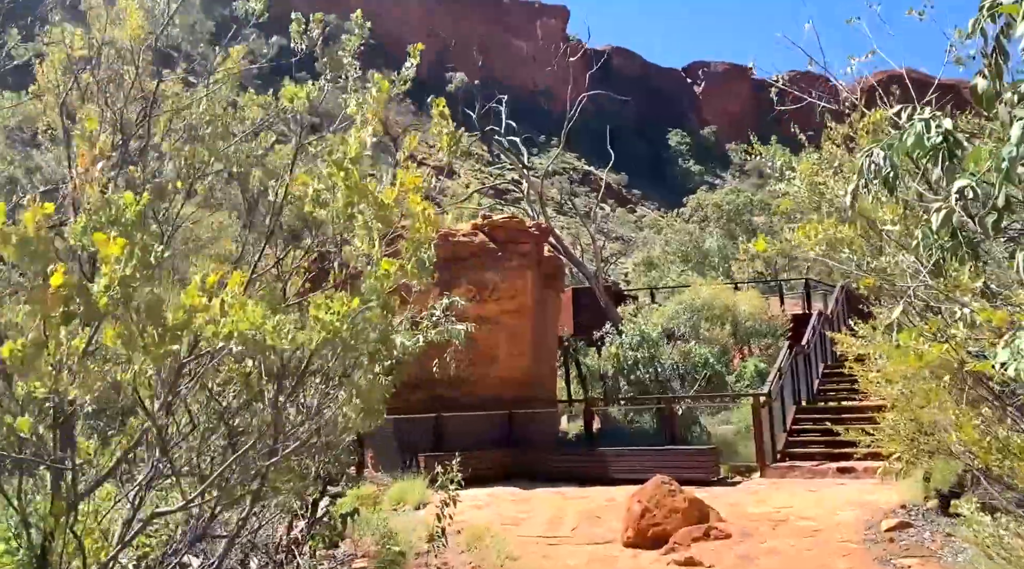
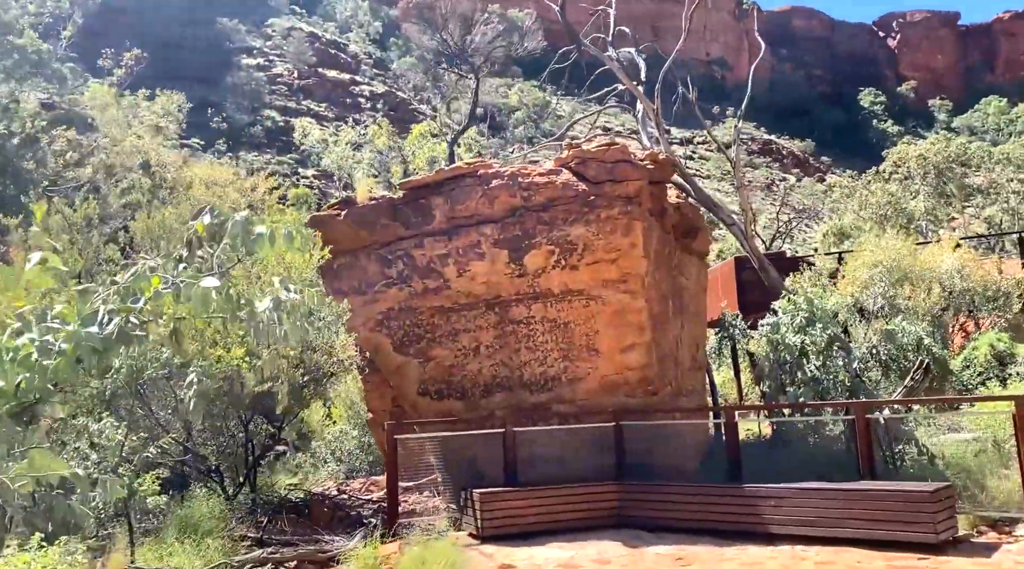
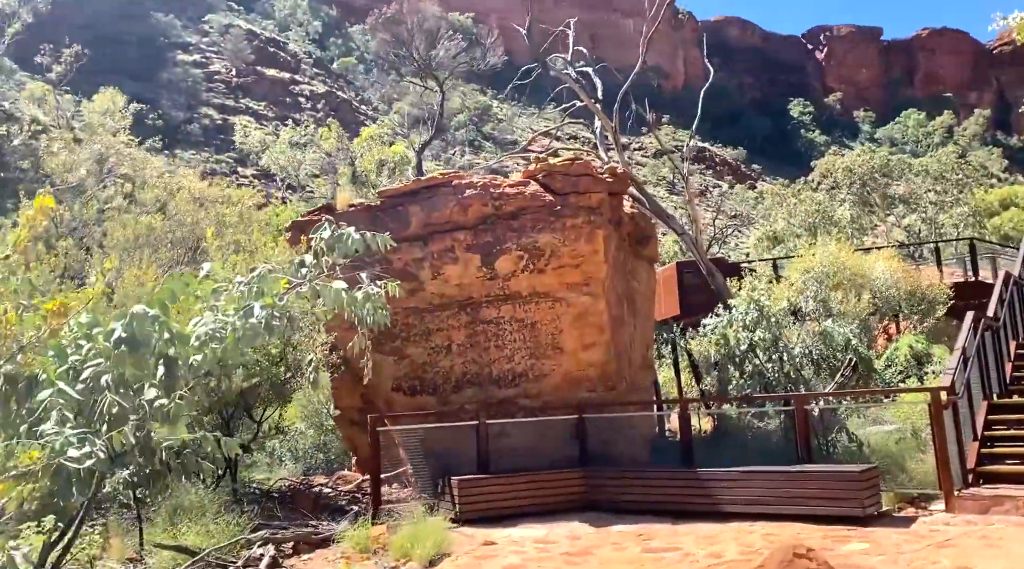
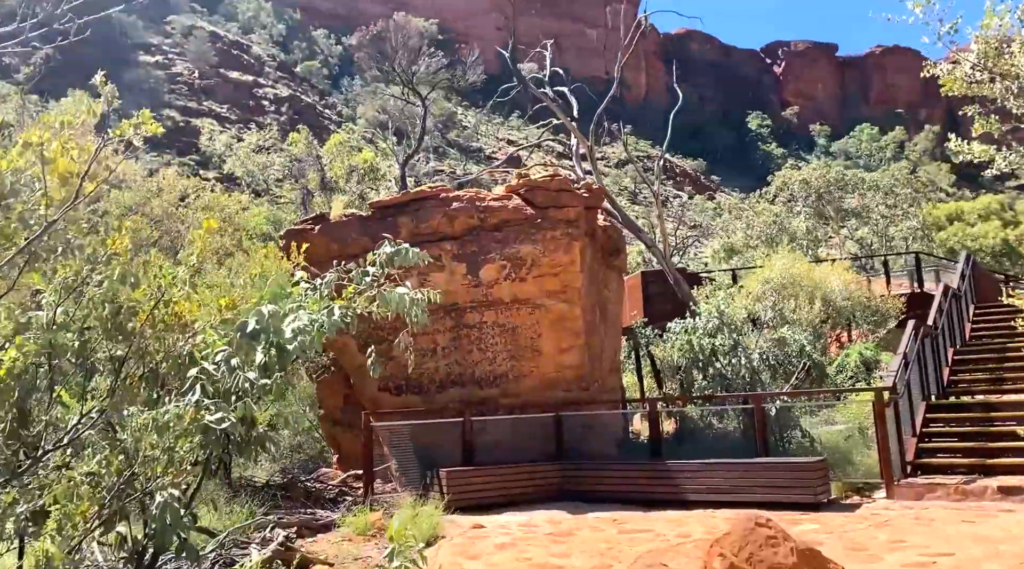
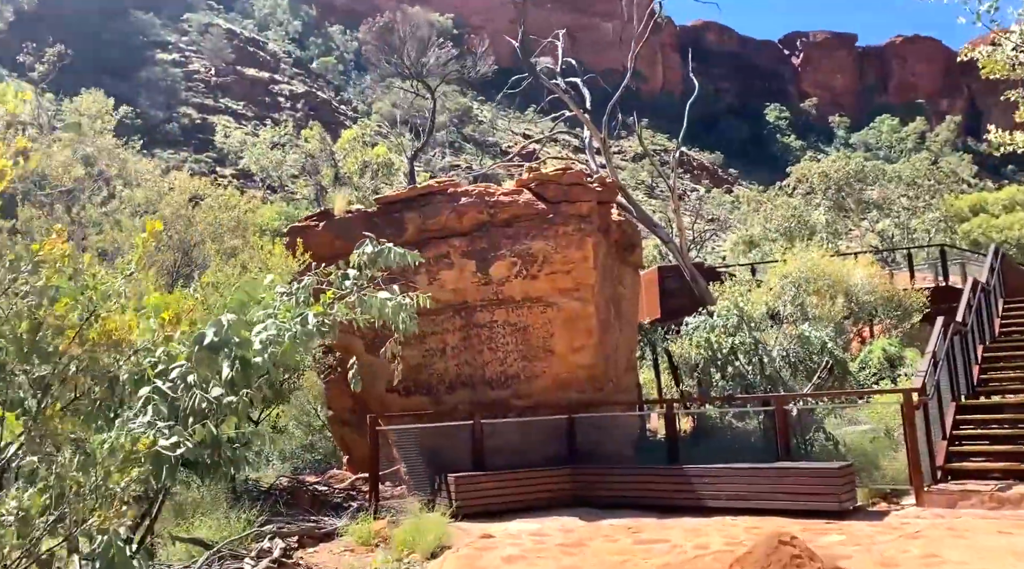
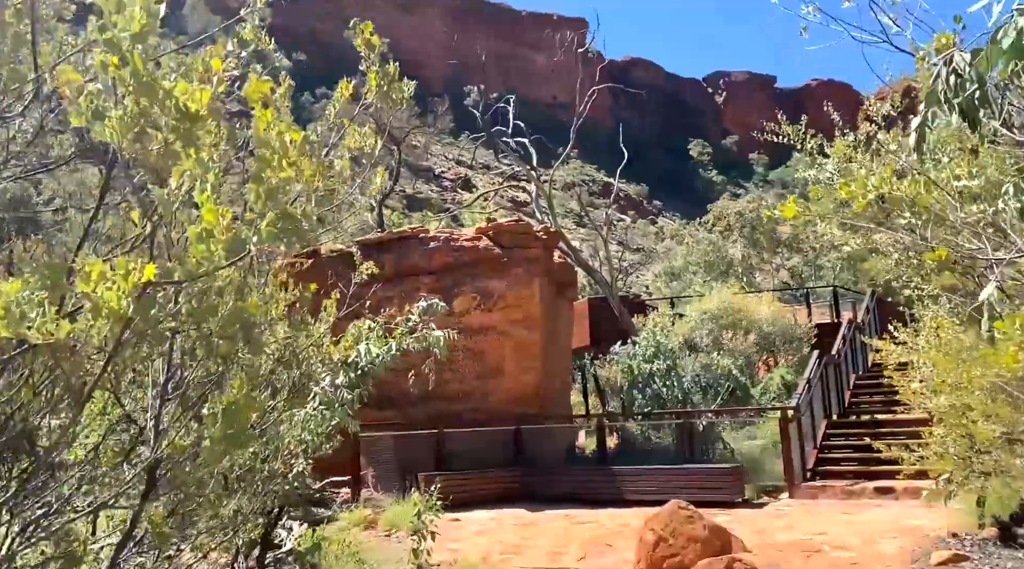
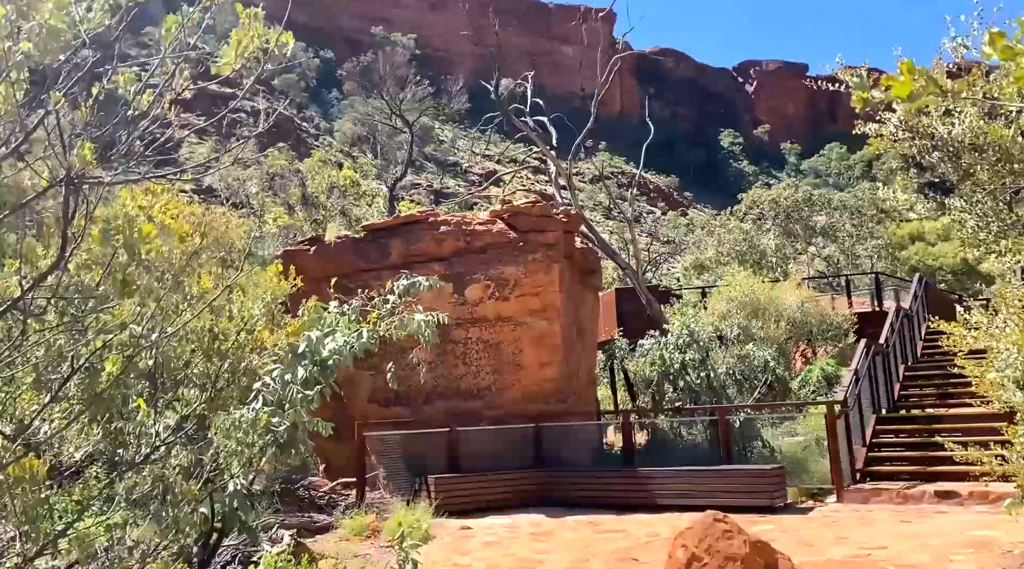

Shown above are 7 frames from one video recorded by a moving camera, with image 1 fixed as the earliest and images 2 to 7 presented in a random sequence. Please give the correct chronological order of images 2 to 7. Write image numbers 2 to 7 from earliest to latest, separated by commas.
6, 7, 4, 5, 3, 2
